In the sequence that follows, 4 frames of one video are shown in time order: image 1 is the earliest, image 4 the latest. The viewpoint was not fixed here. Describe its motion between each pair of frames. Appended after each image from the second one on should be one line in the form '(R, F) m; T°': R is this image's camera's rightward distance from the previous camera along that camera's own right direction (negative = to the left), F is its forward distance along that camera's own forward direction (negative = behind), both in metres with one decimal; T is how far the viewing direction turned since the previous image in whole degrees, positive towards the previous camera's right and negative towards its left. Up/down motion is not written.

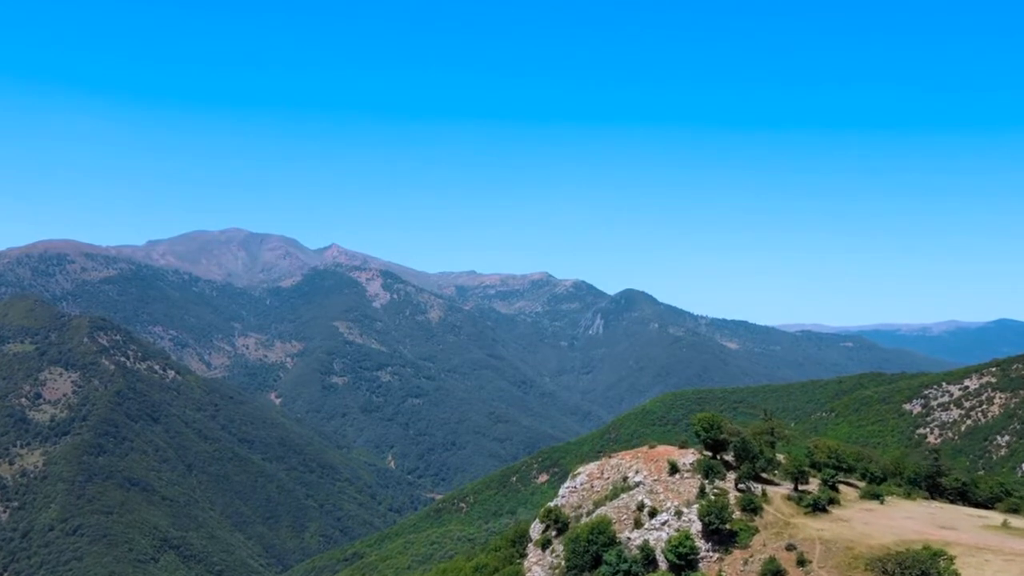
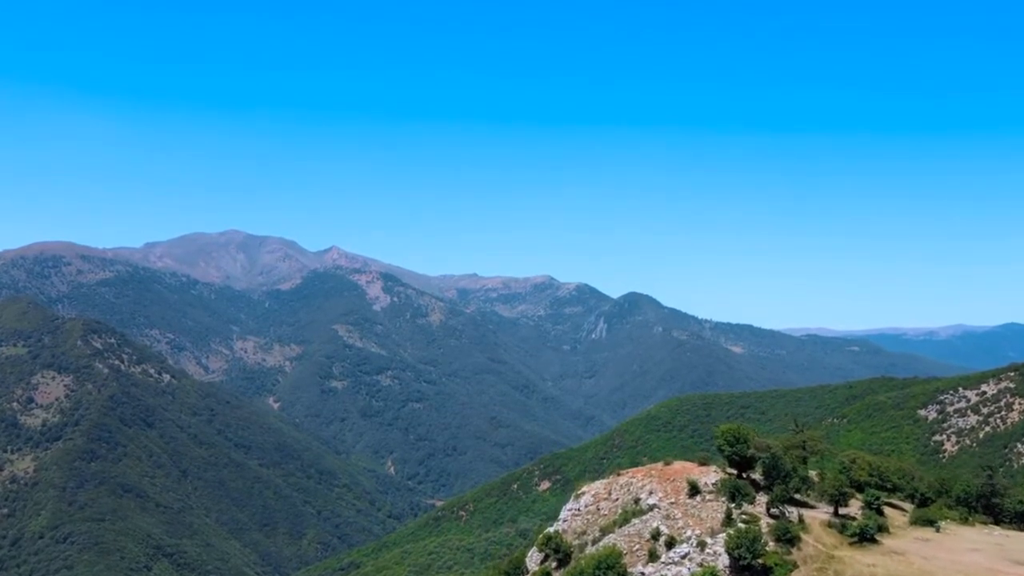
(+0.3, +3.7) m; 0°
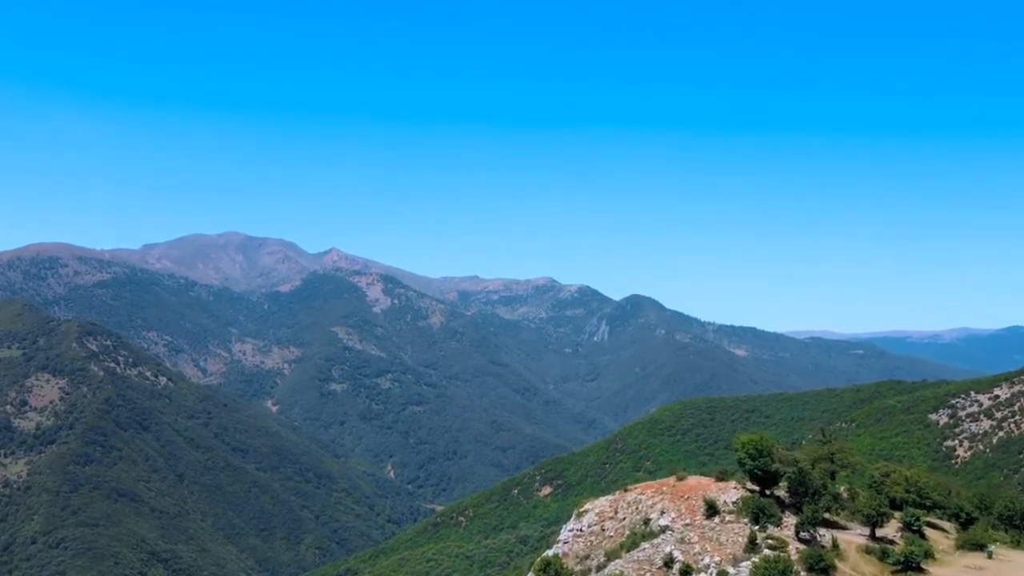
(+0.2, +2.6) m; 0°
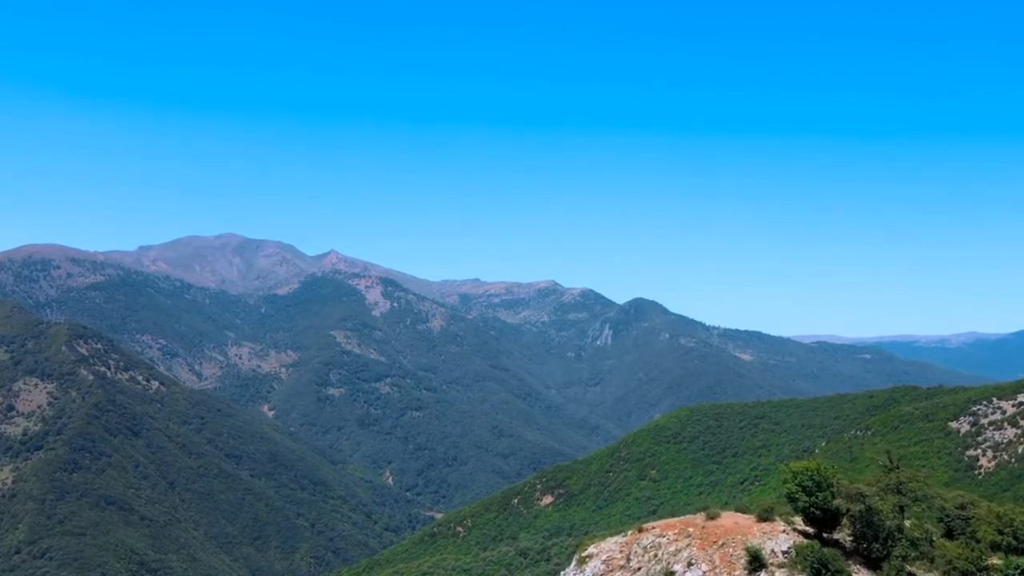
(+0.4, +4.9) m; 0°
